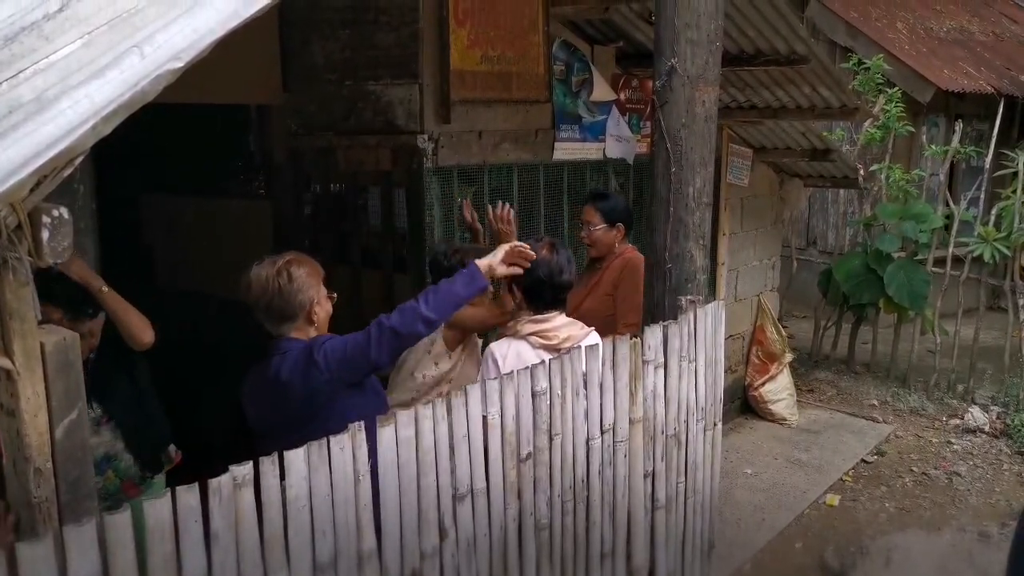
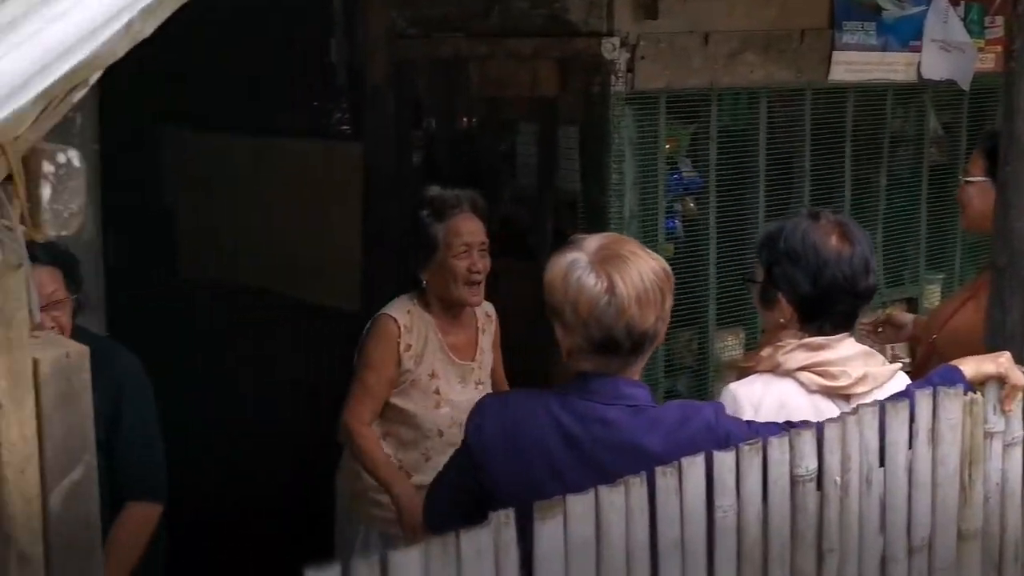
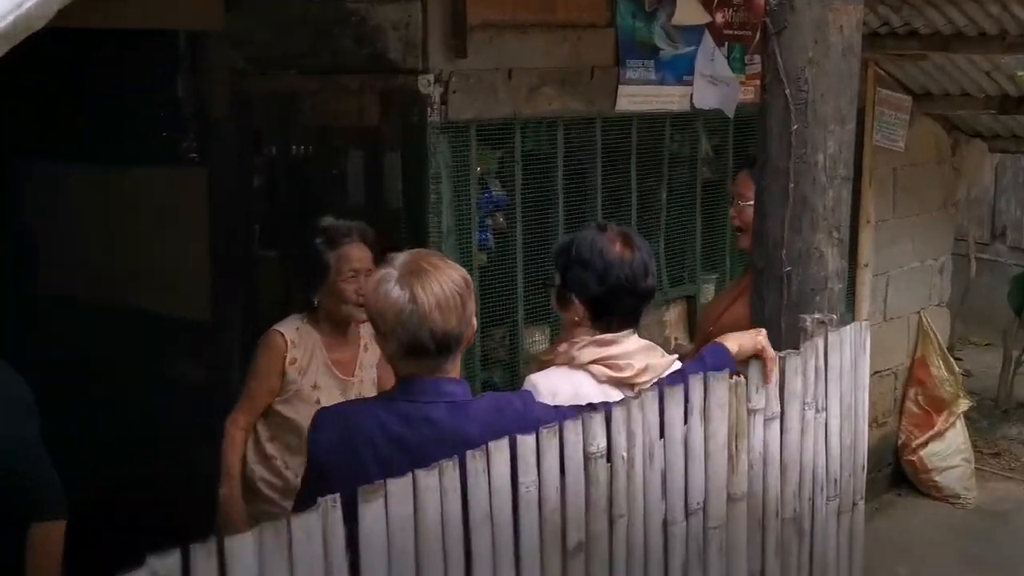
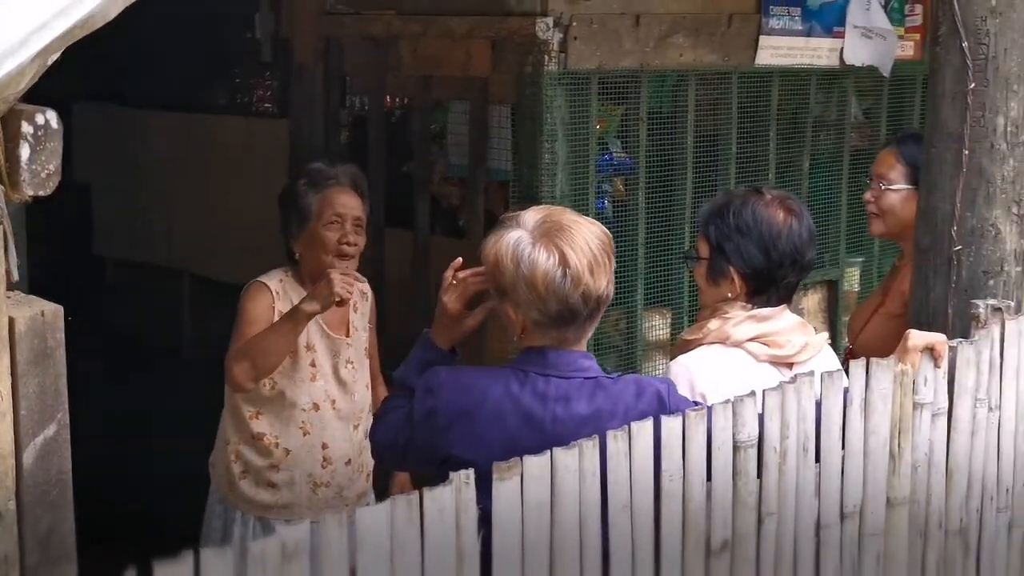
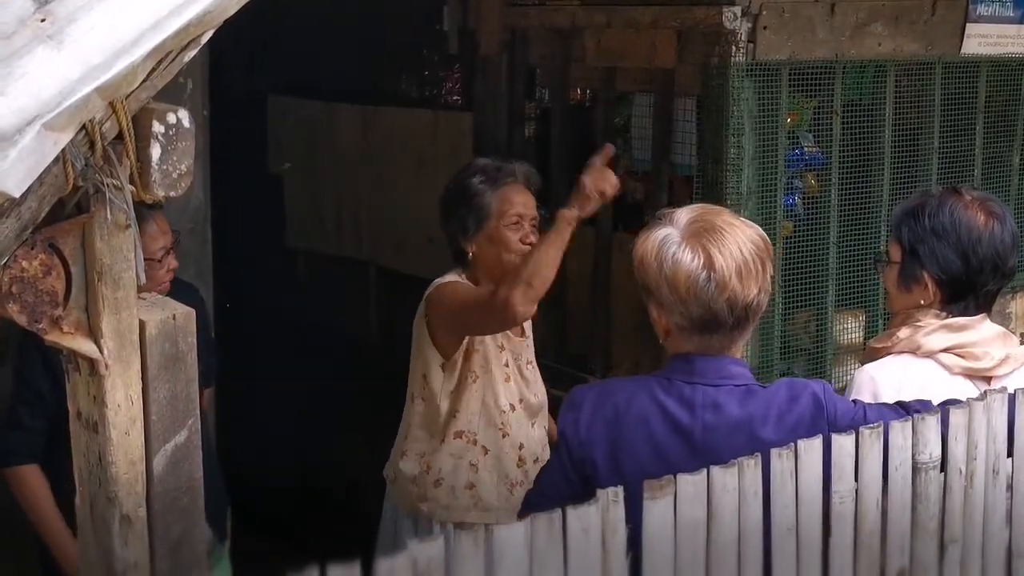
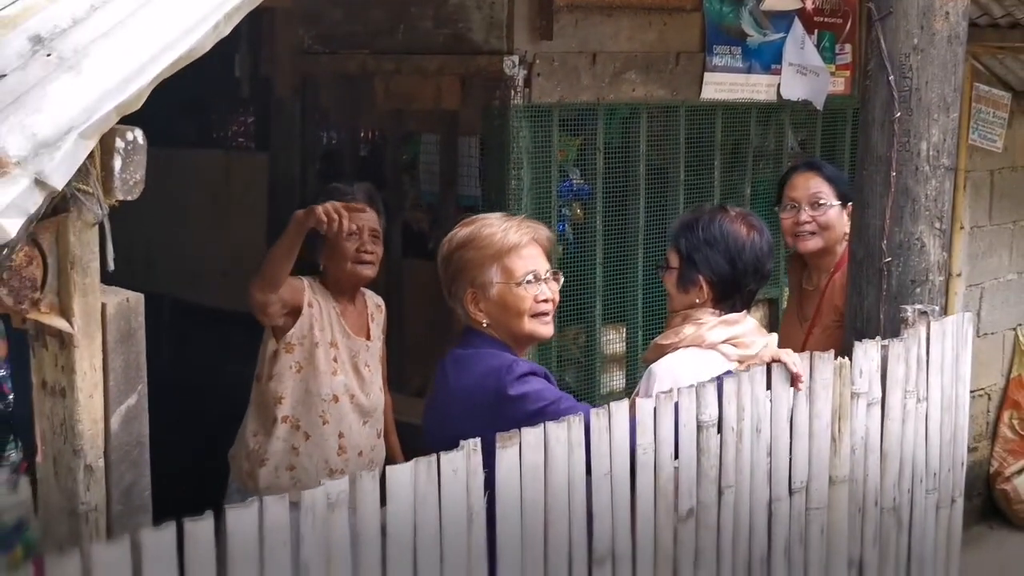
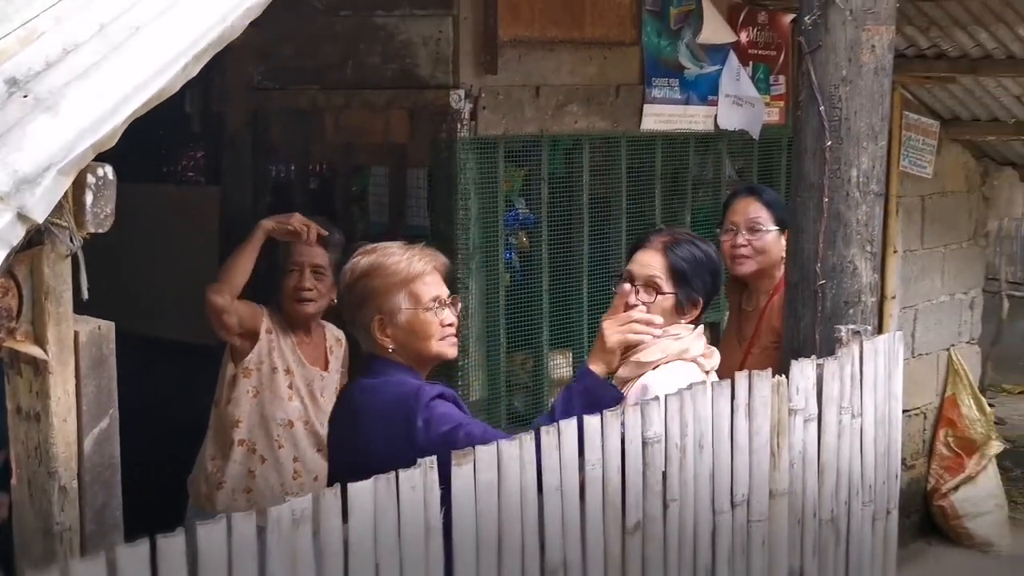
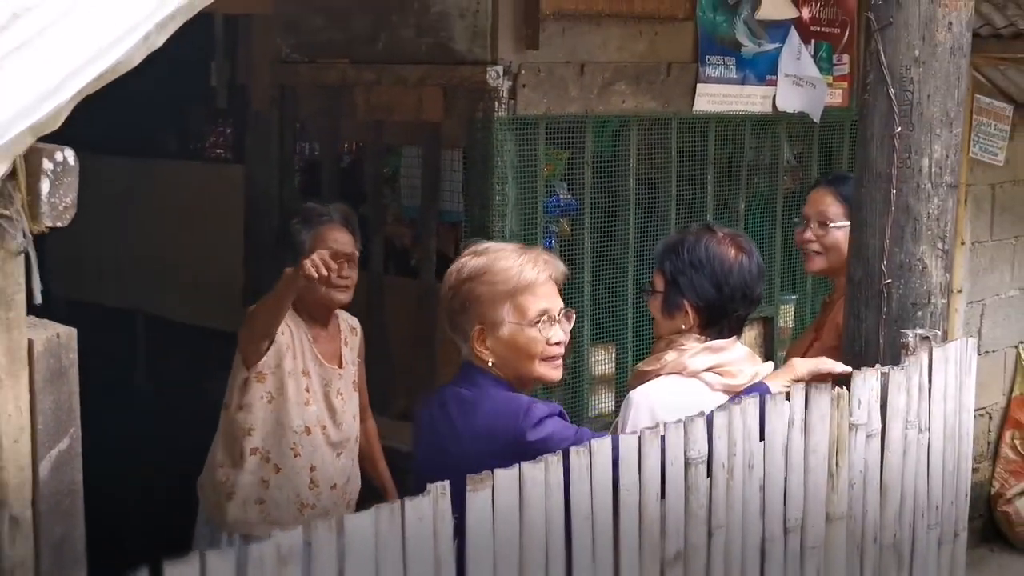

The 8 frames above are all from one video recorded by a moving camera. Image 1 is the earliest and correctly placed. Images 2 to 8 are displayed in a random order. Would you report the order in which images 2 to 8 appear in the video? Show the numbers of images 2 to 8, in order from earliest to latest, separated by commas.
3, 2, 5, 4, 8, 6, 7
